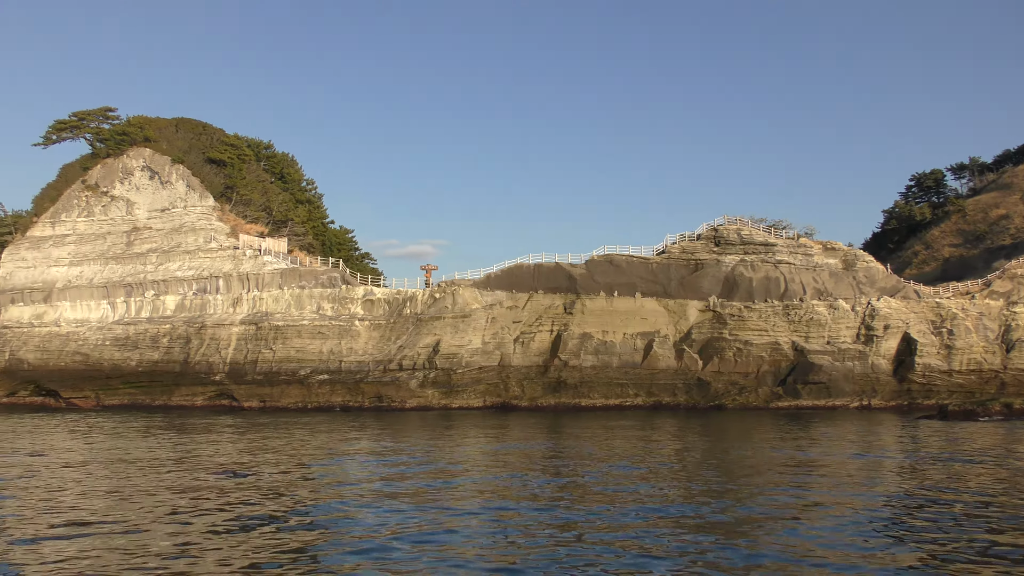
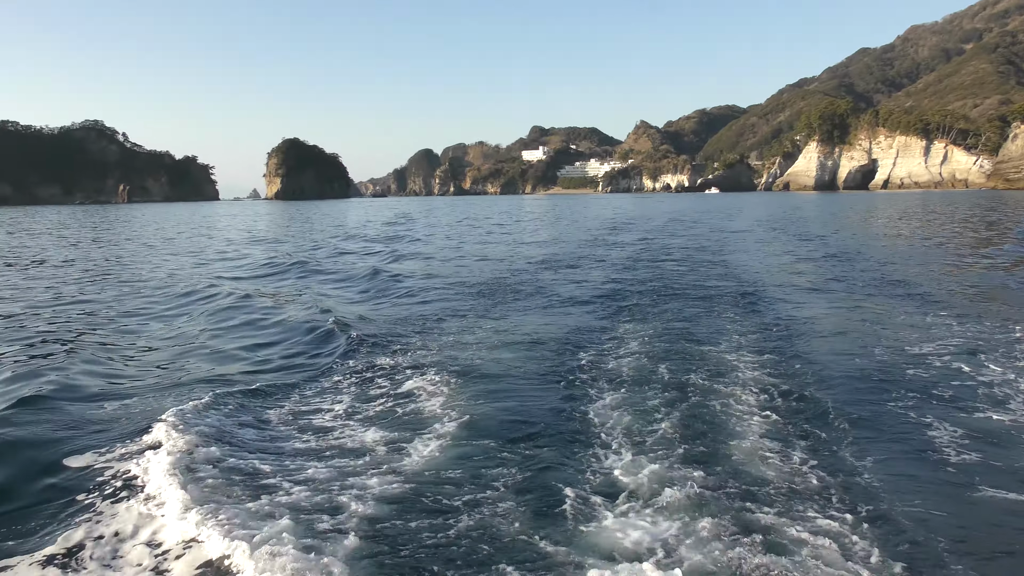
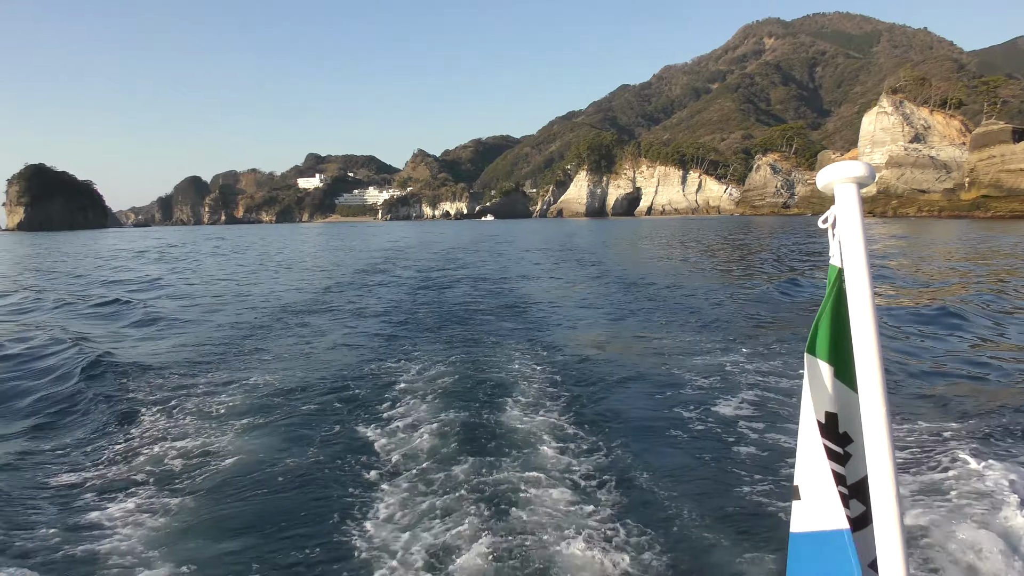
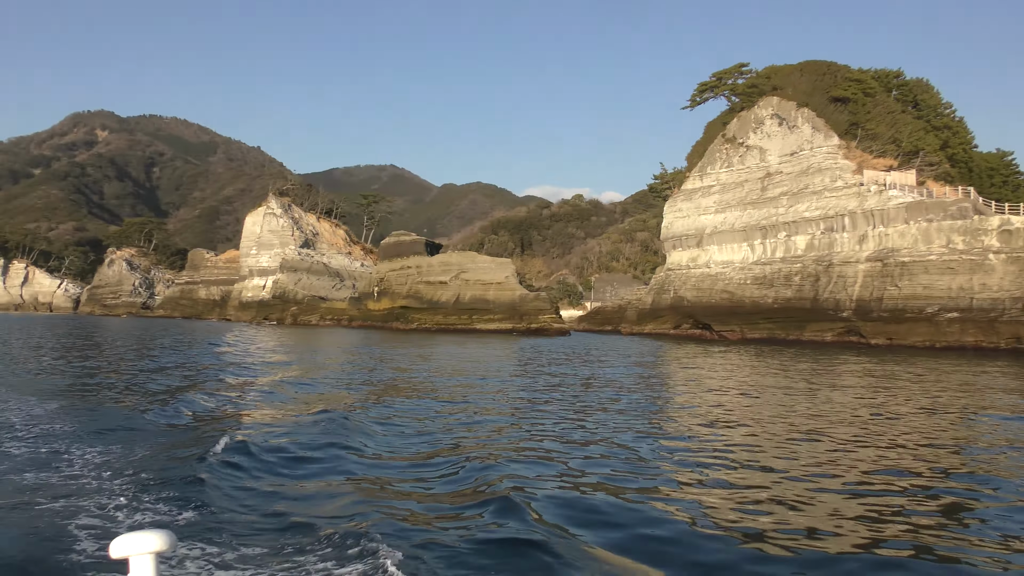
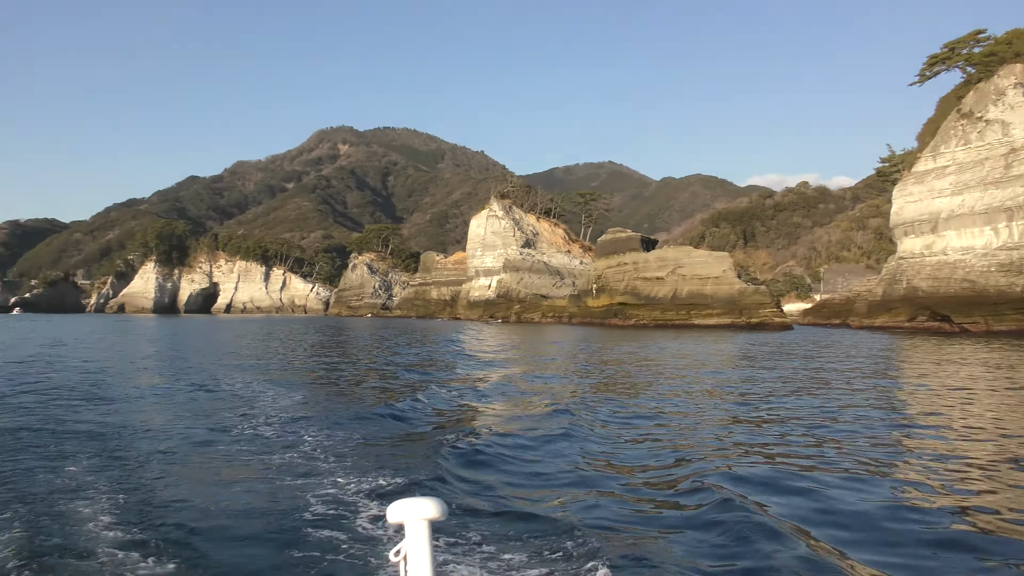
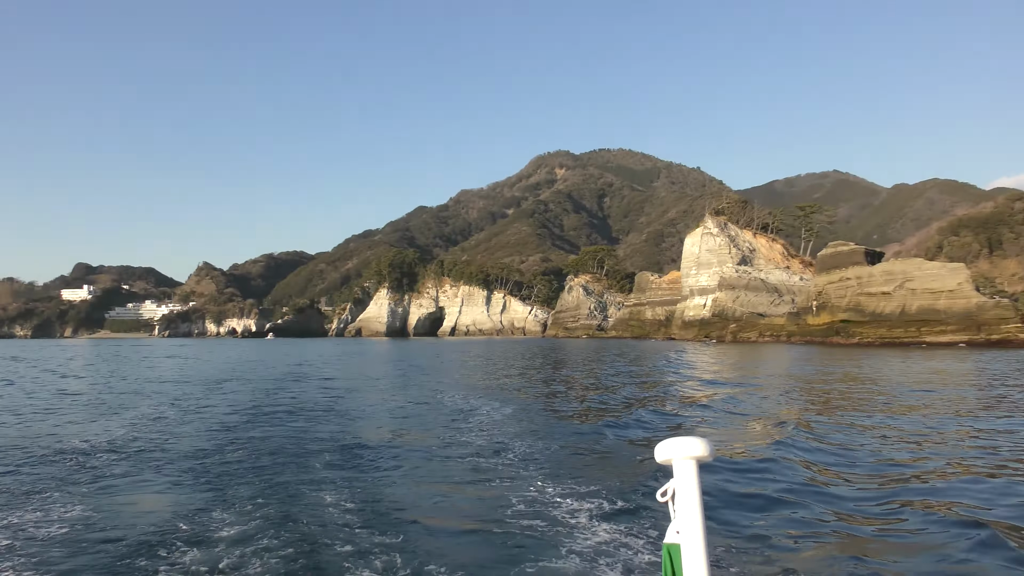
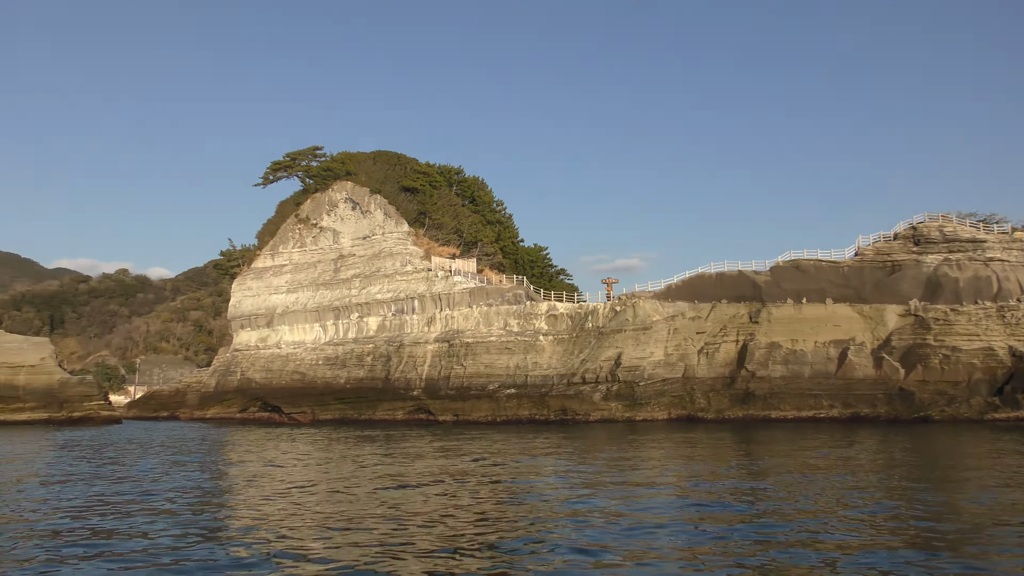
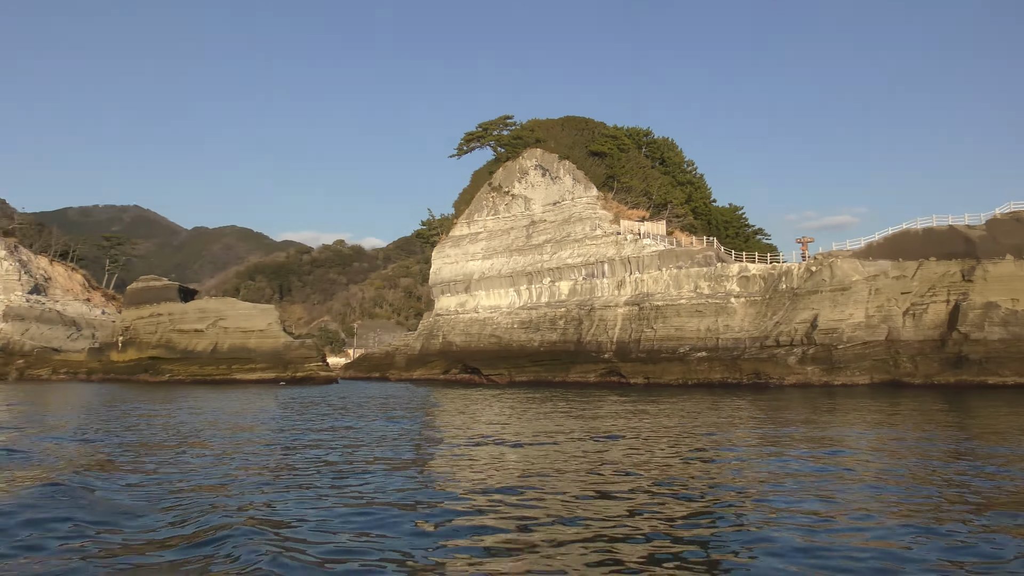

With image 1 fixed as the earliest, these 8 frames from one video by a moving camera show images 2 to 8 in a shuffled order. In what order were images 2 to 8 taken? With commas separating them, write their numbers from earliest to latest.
7, 8, 4, 5, 6, 3, 2
